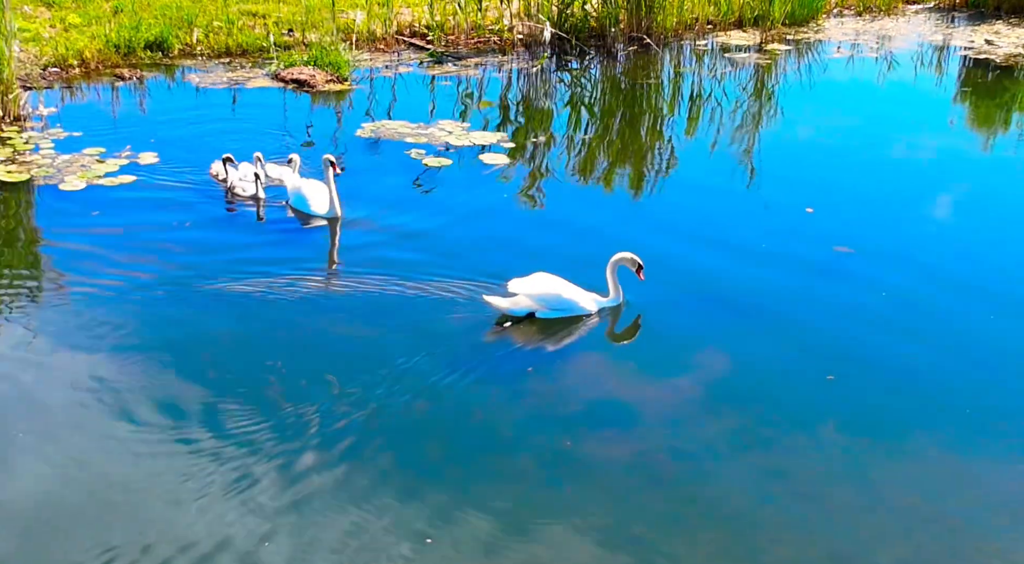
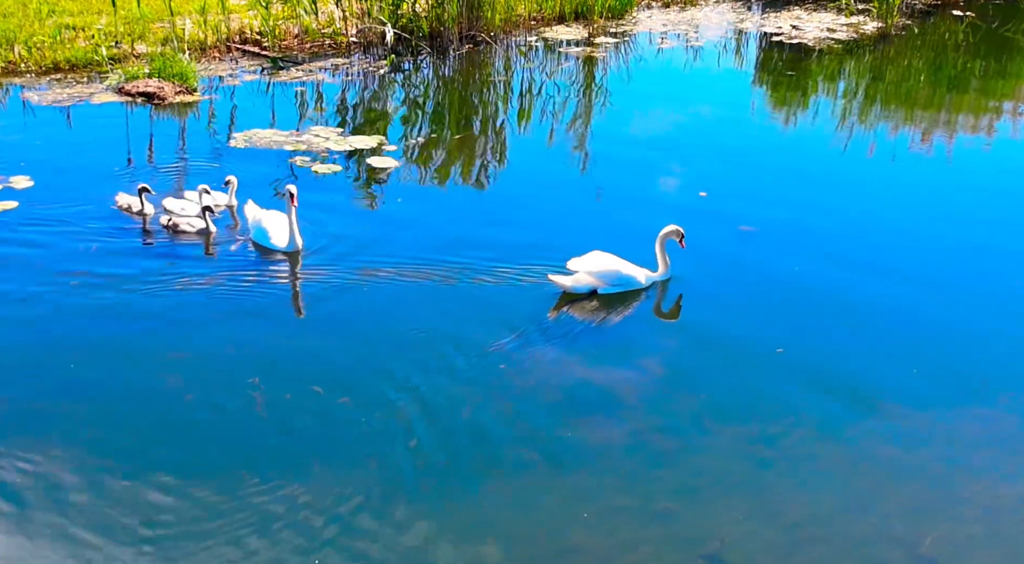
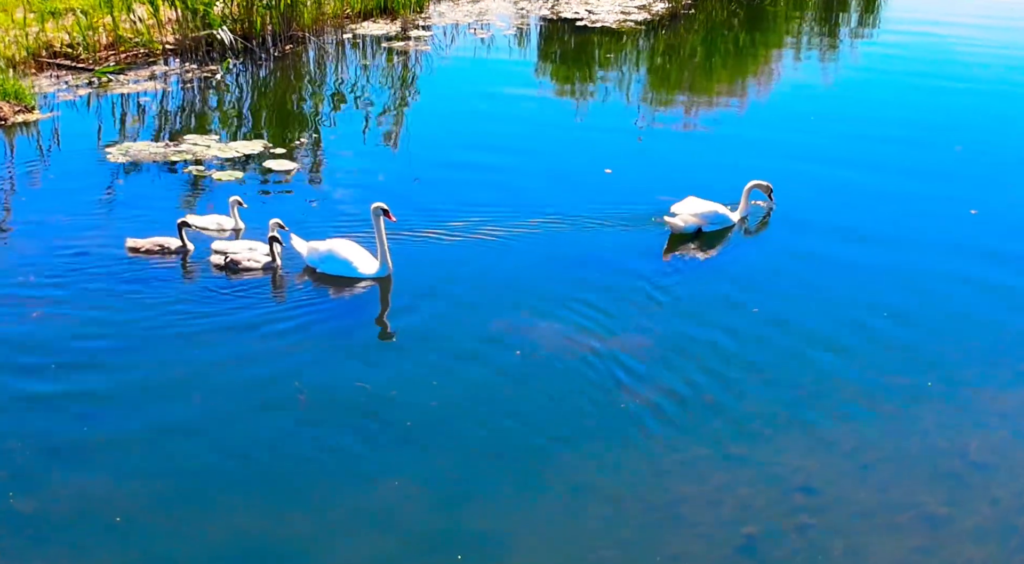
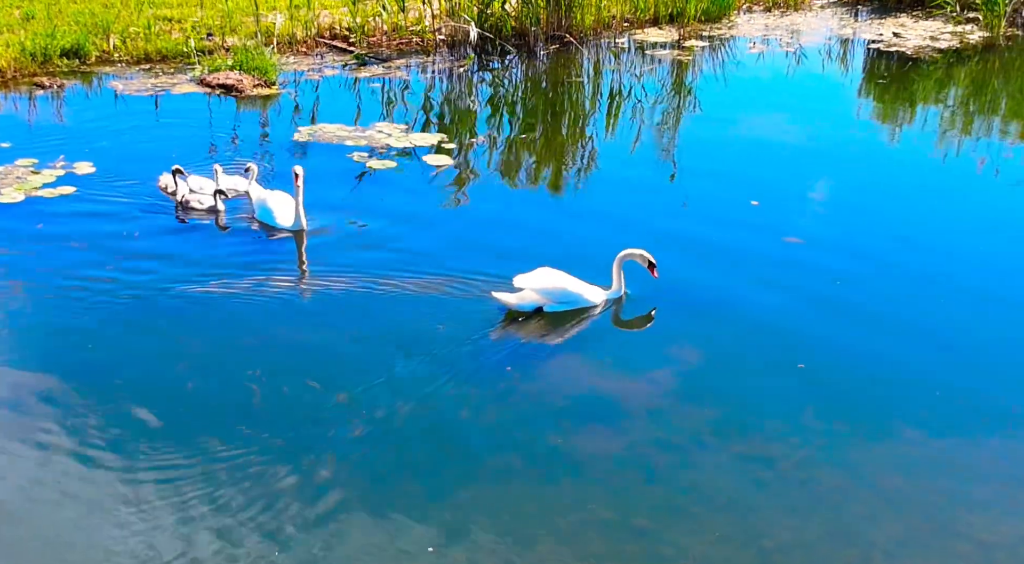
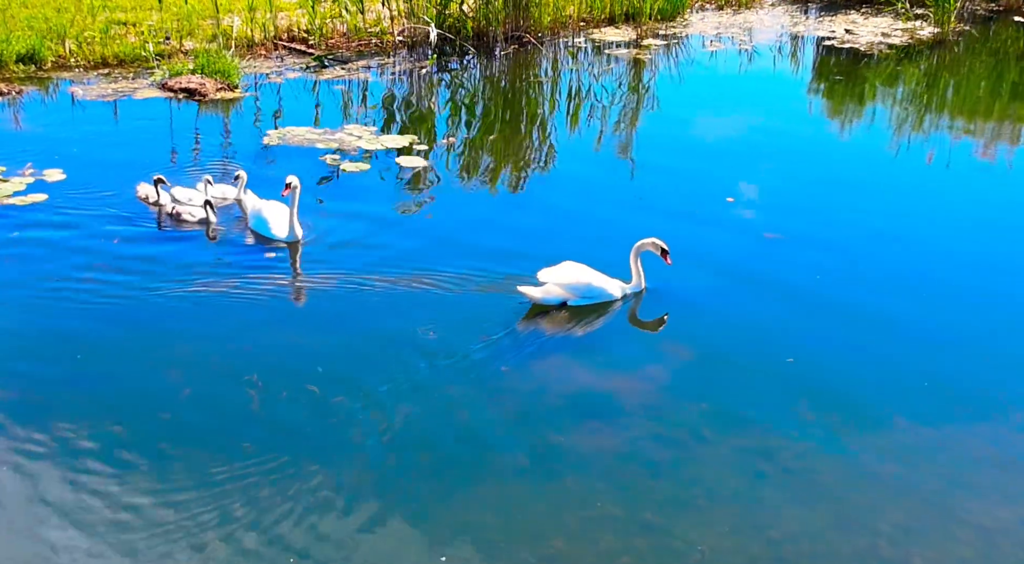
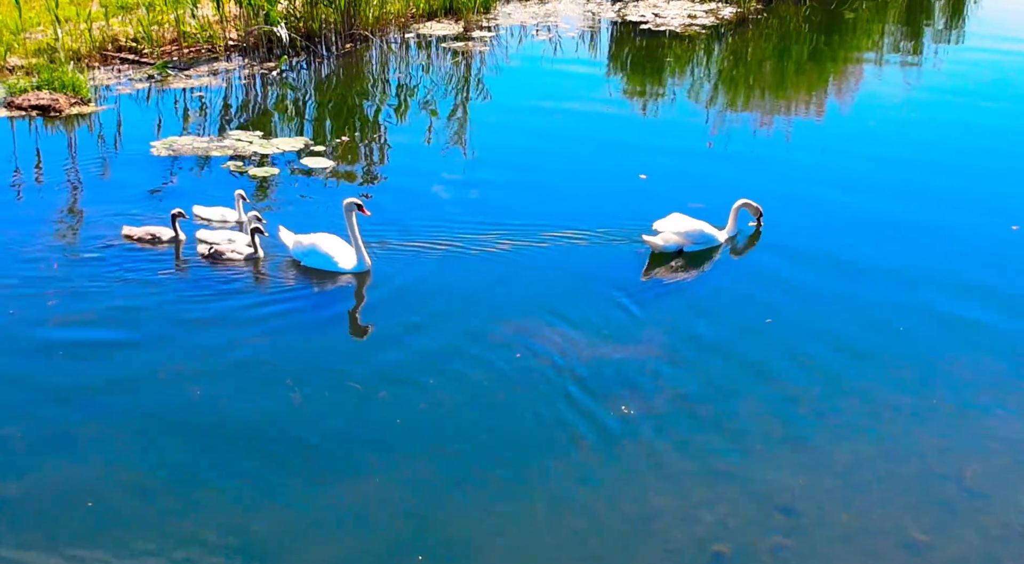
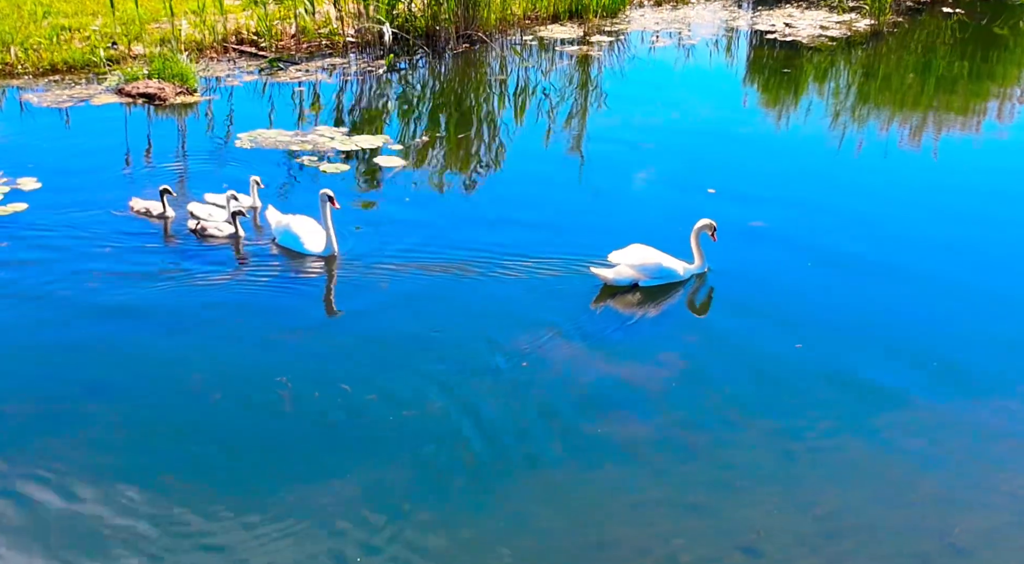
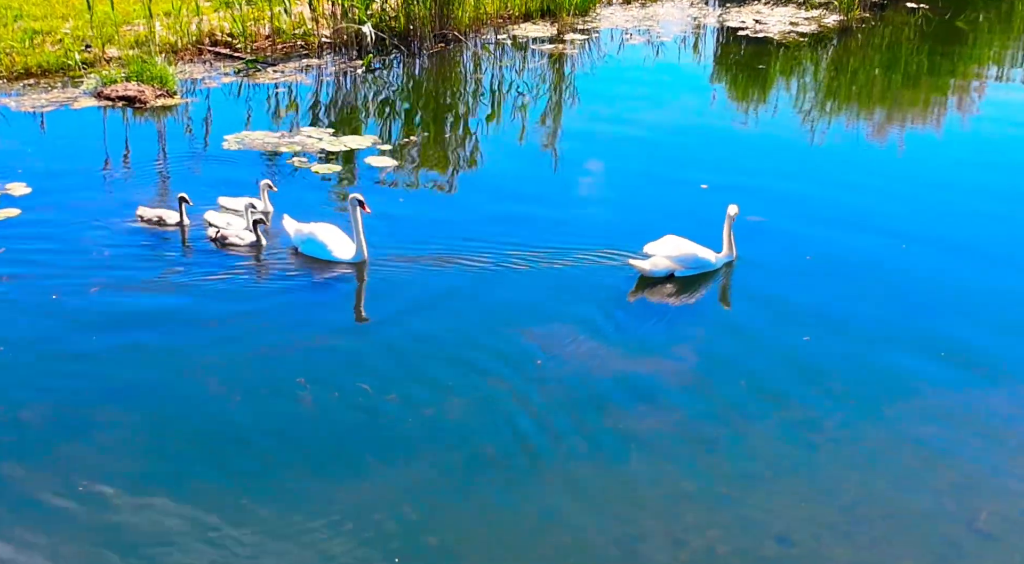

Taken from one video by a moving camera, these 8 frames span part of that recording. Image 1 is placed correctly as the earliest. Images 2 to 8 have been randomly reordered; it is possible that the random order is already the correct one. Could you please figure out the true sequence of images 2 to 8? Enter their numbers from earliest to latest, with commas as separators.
4, 5, 2, 7, 8, 6, 3
